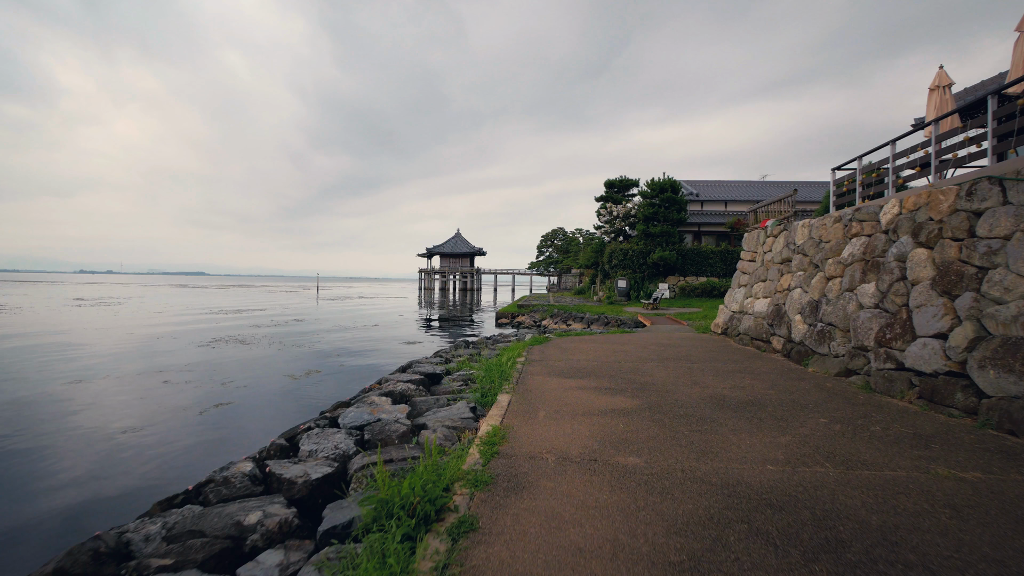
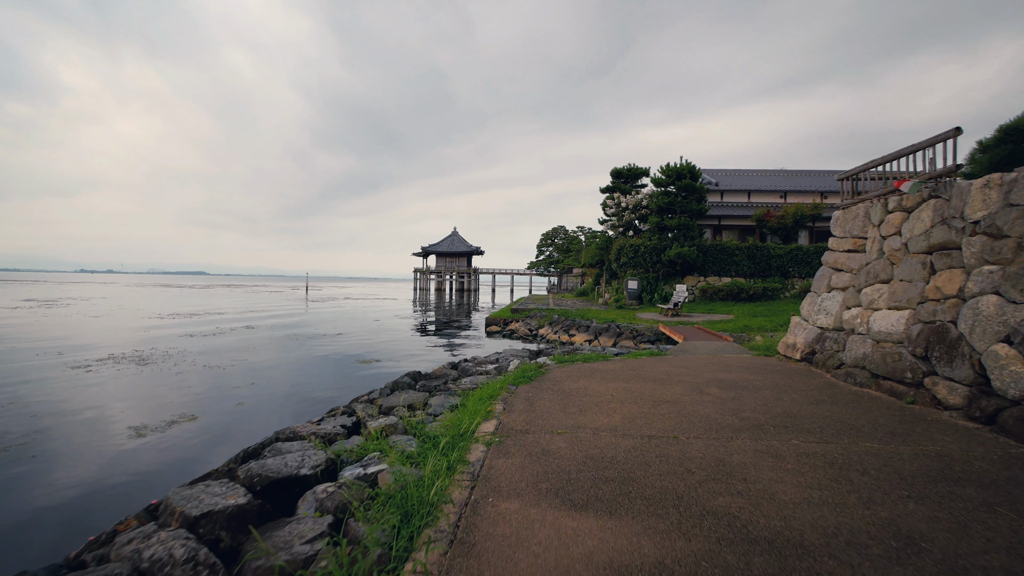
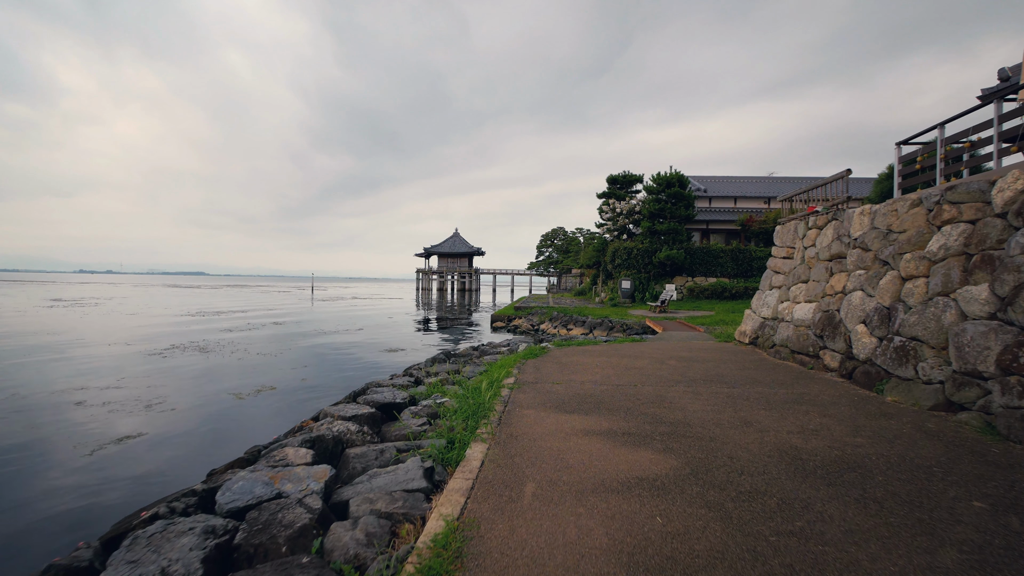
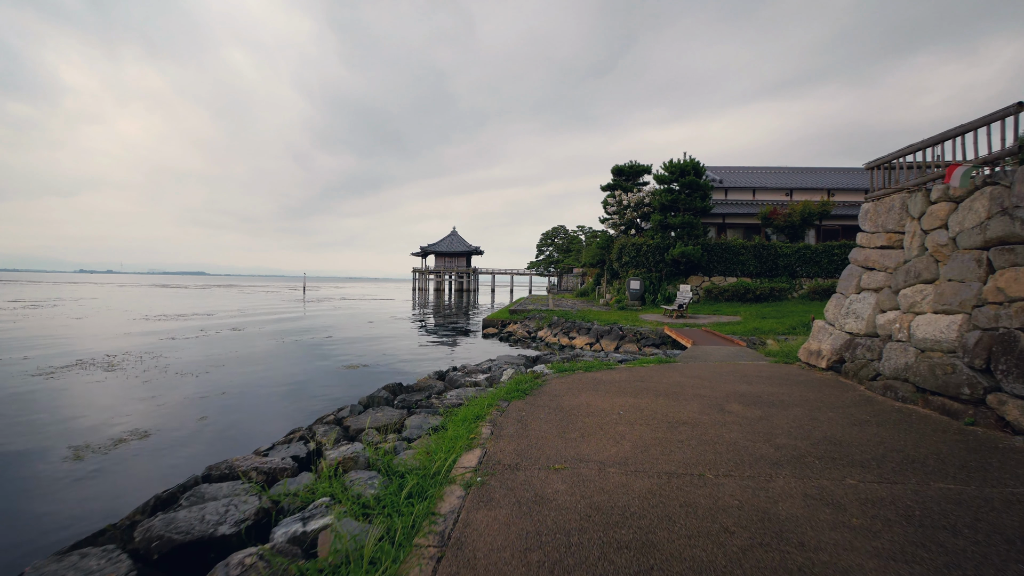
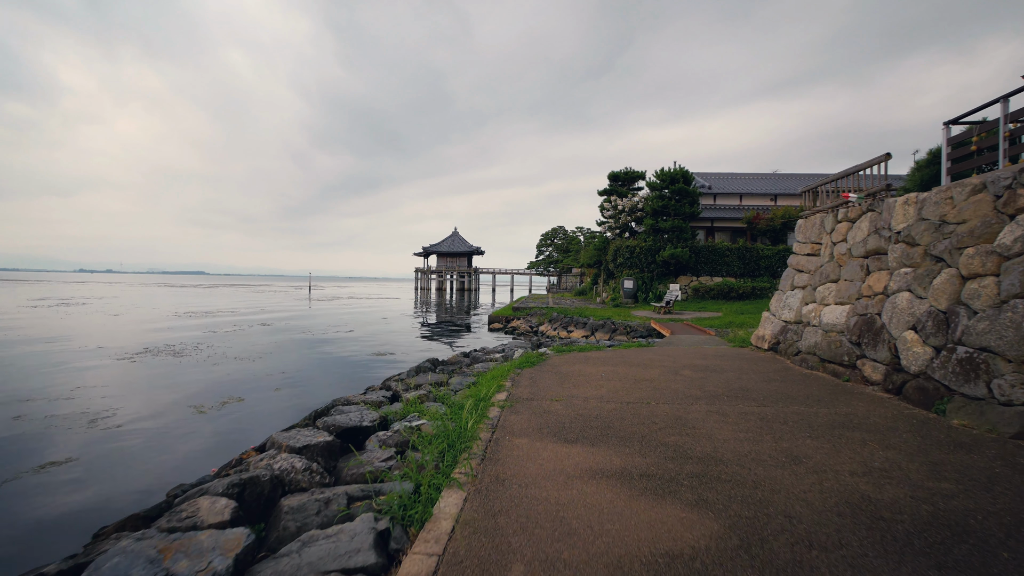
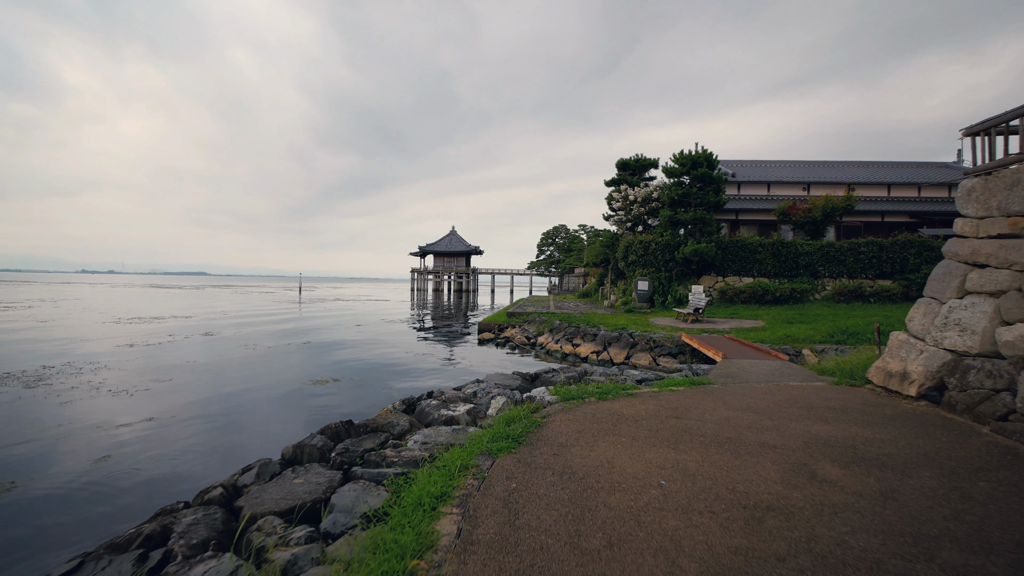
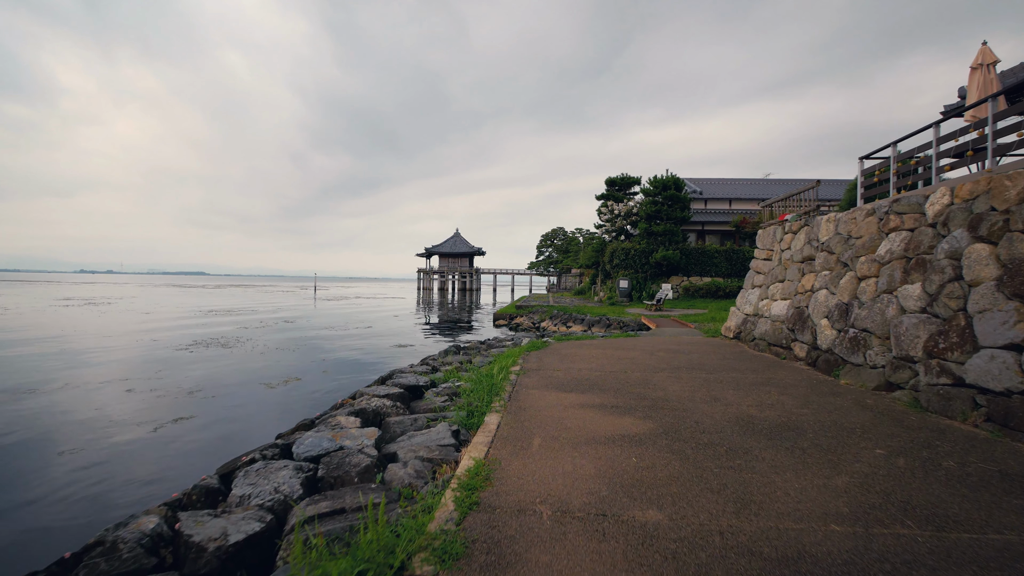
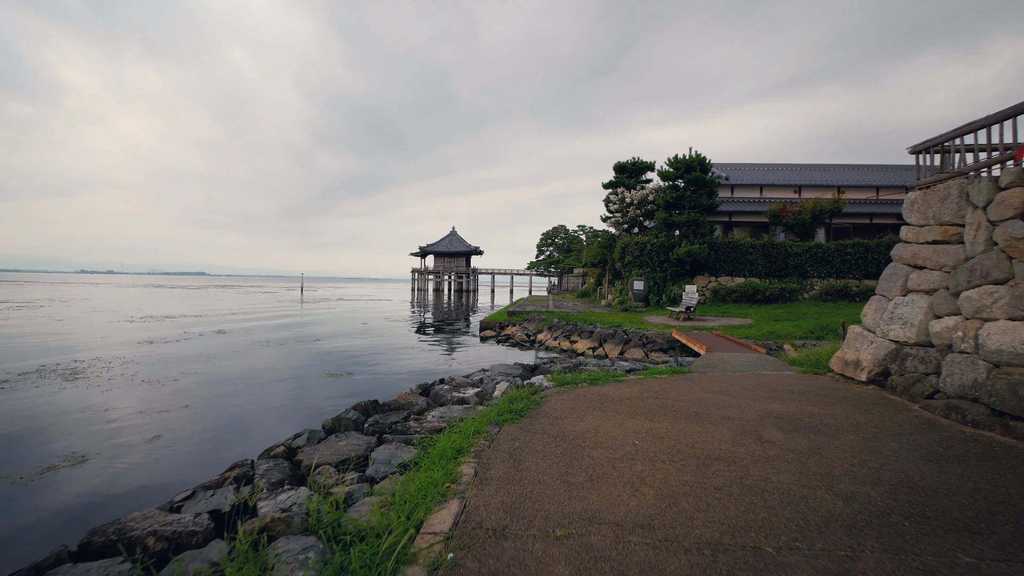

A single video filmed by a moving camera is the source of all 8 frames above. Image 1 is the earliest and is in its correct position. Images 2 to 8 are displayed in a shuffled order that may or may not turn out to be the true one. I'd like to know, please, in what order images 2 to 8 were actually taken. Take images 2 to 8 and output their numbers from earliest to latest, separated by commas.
7, 3, 5, 2, 4, 8, 6
